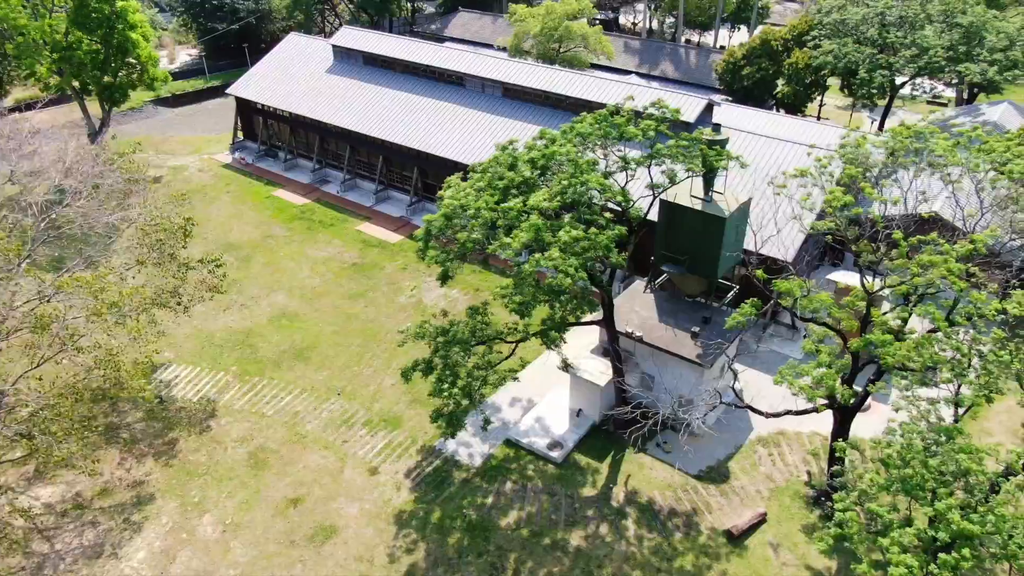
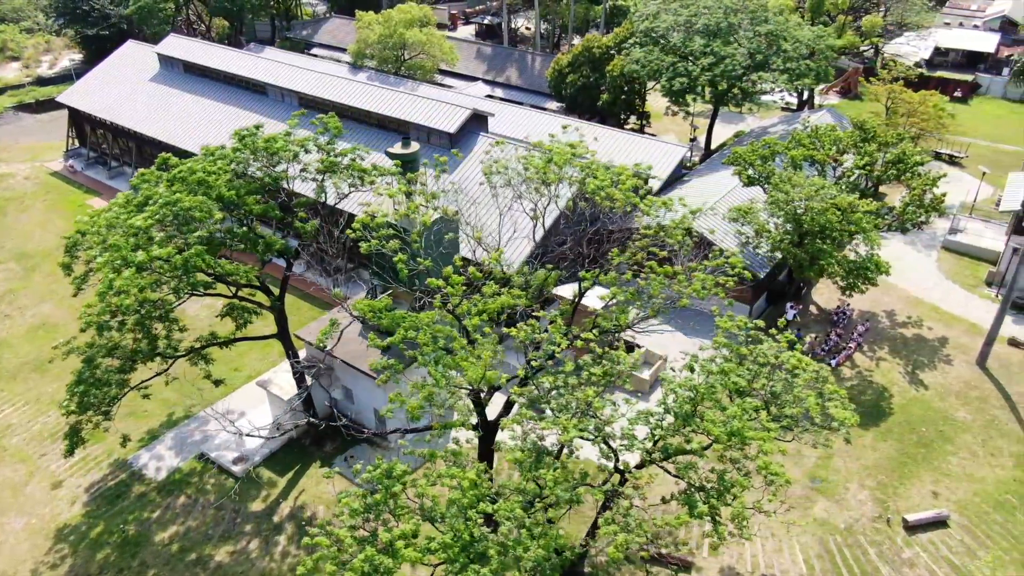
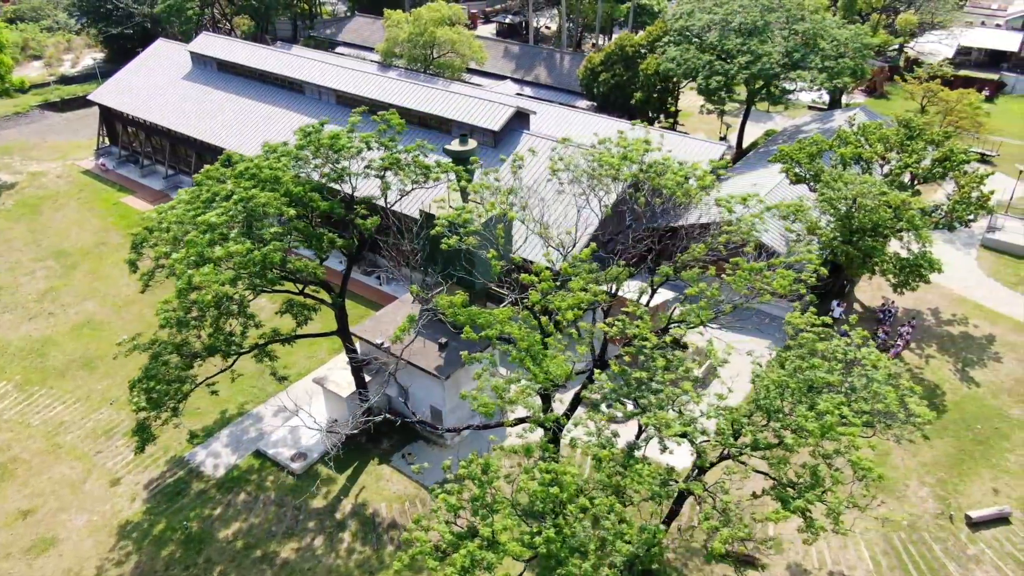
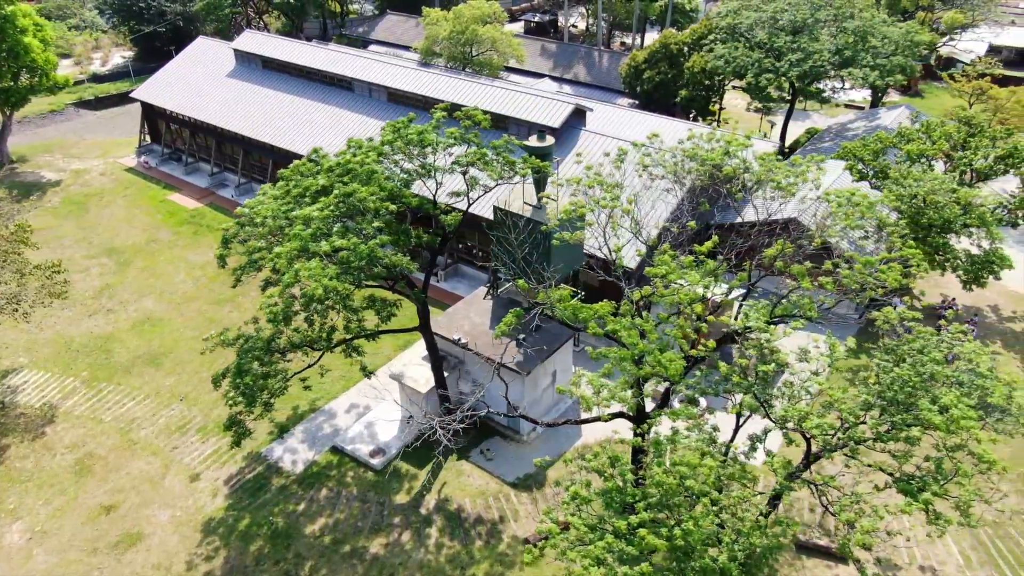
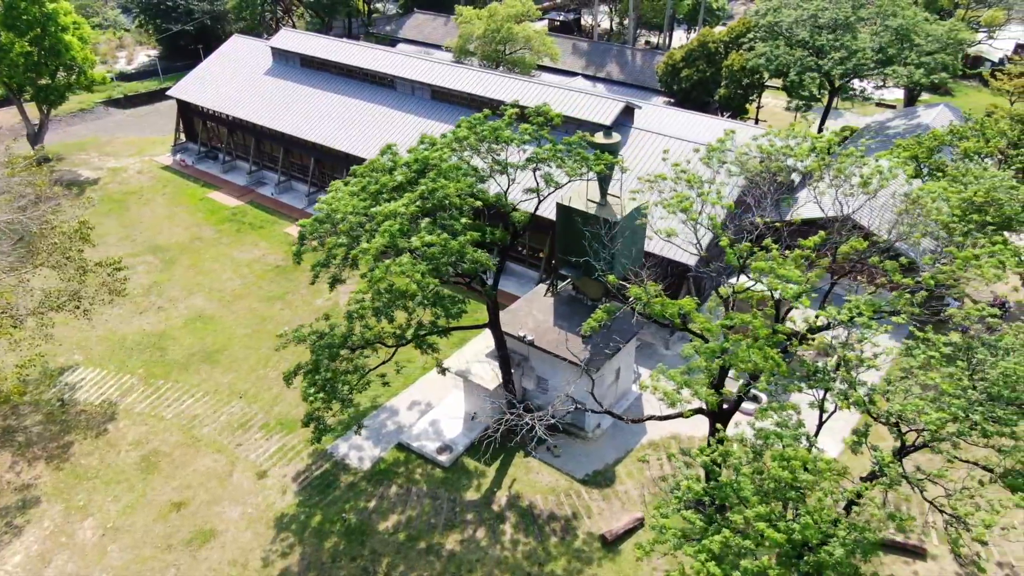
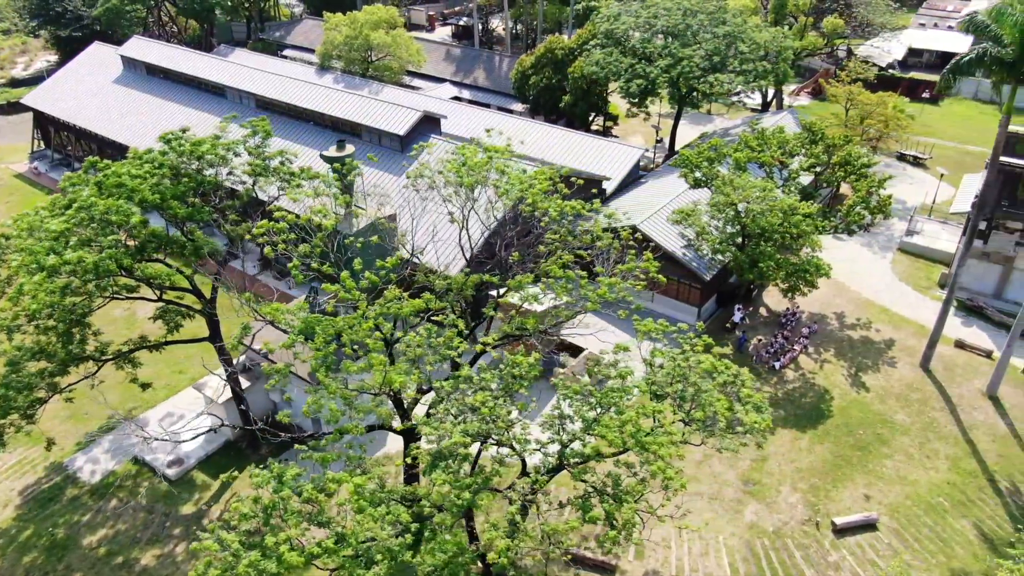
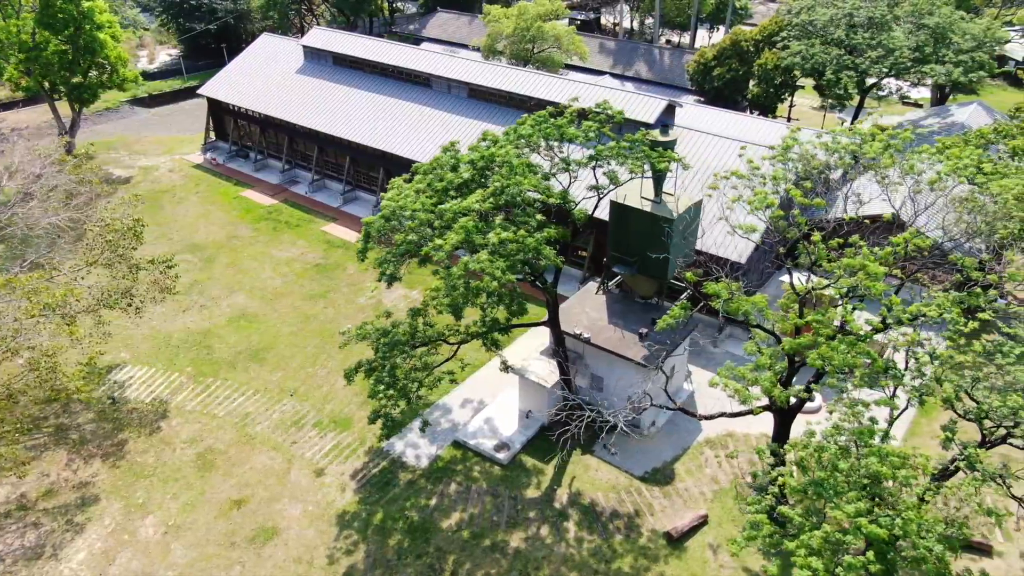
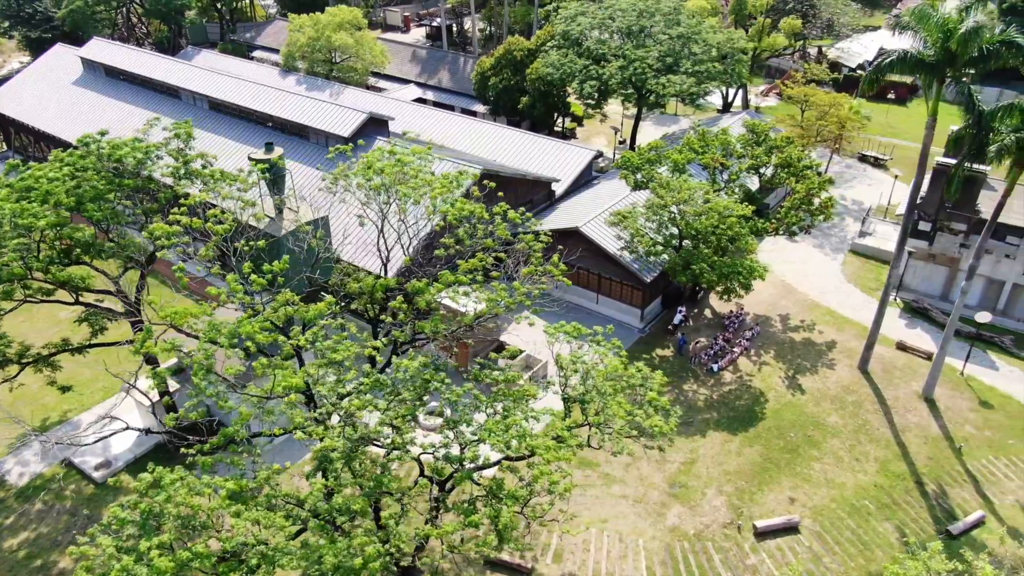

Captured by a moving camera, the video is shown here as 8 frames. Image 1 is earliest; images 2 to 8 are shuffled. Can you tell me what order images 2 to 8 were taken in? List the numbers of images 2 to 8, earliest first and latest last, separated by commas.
7, 5, 4, 3, 2, 6, 8
